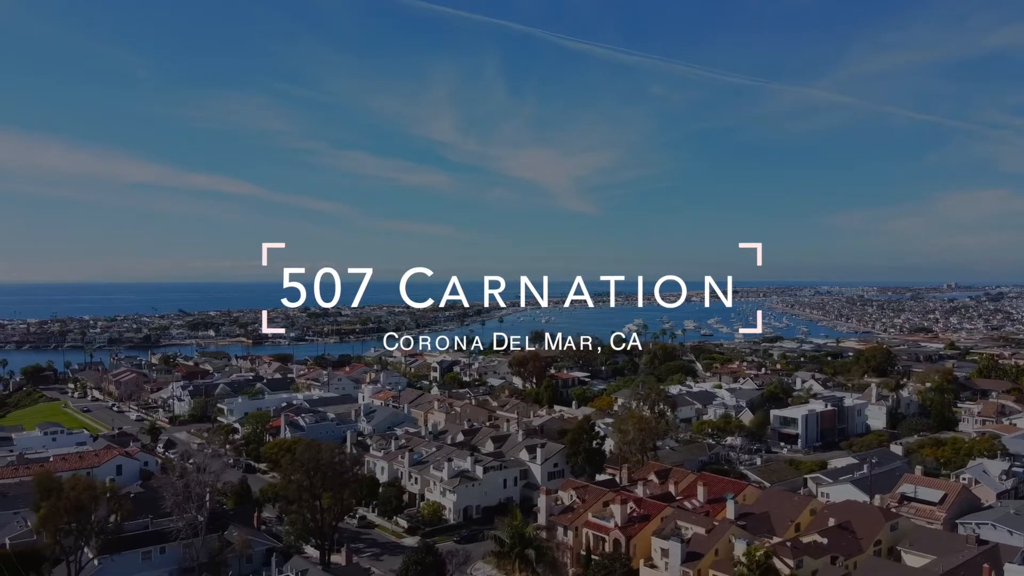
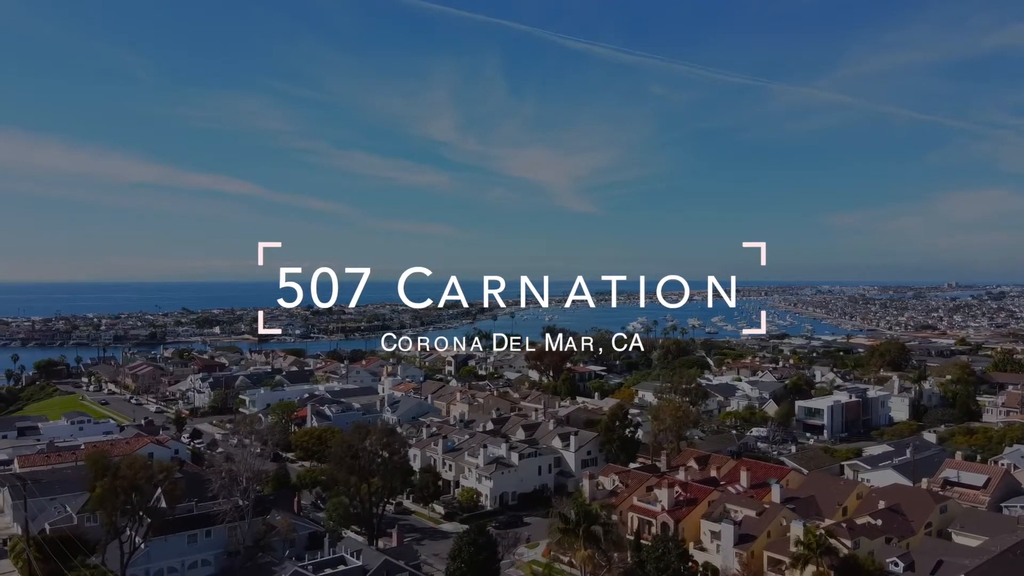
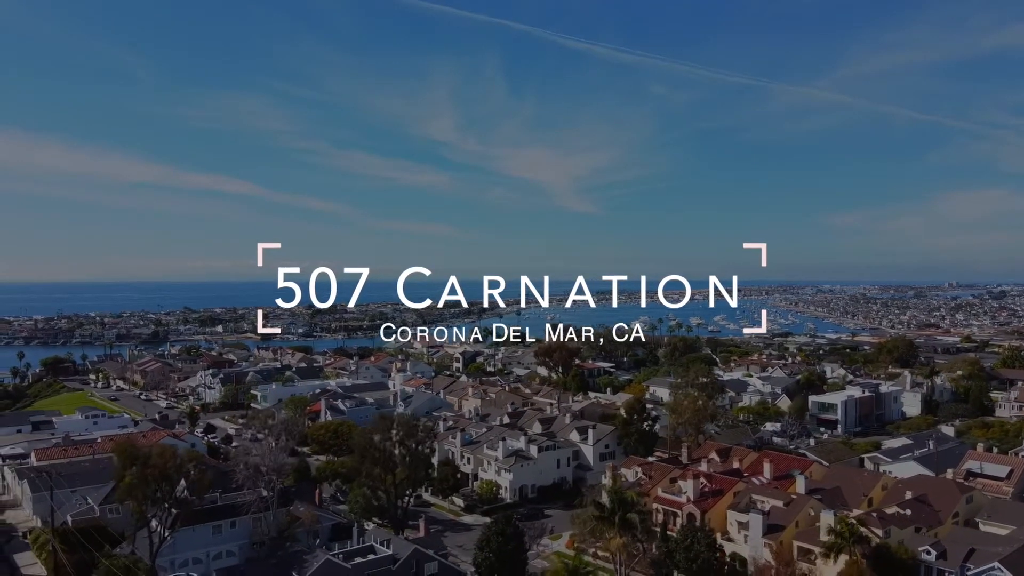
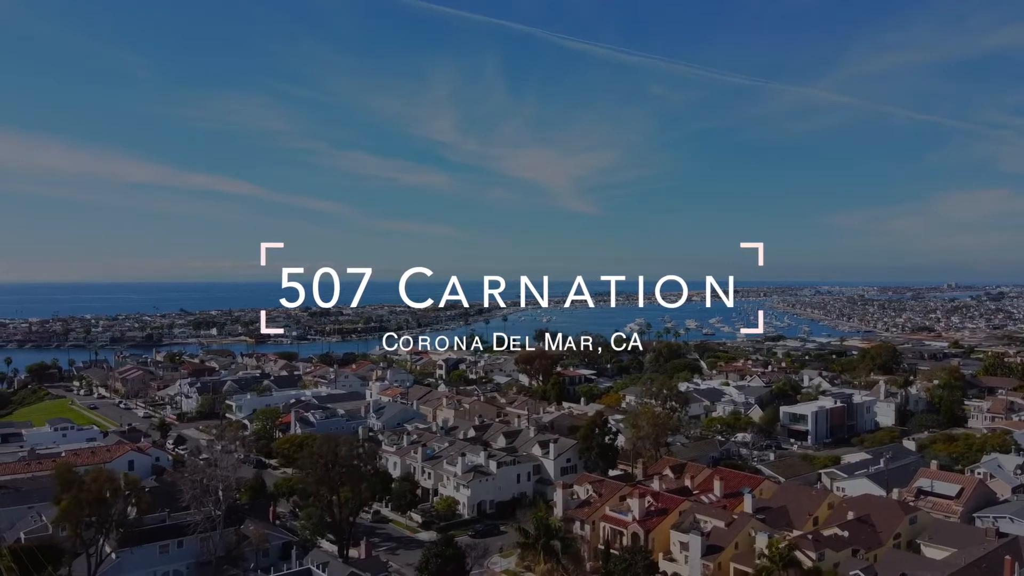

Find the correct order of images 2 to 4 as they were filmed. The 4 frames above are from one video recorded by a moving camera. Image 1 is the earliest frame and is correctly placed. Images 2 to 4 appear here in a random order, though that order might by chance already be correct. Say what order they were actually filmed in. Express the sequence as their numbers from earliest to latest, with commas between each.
4, 2, 3
